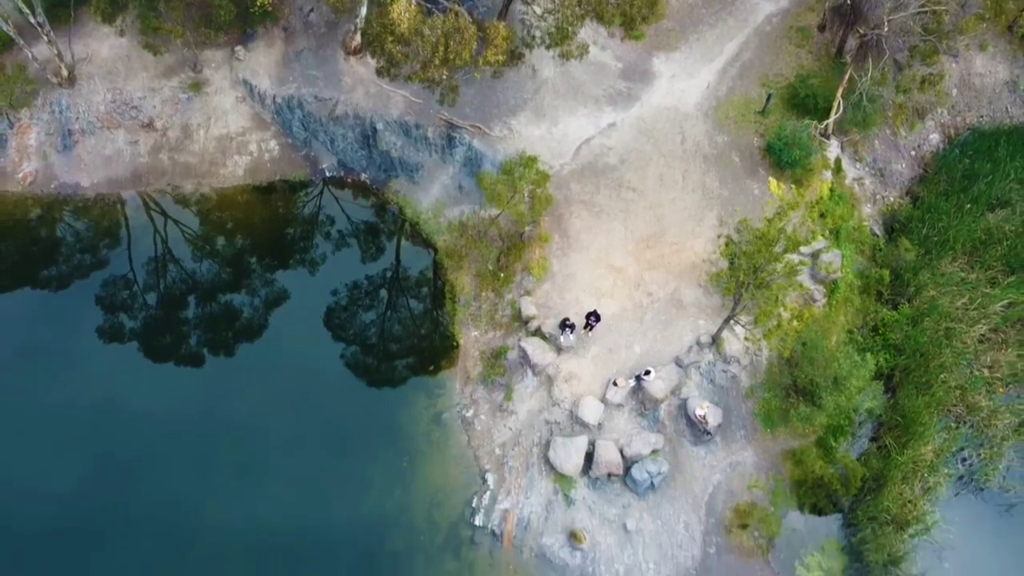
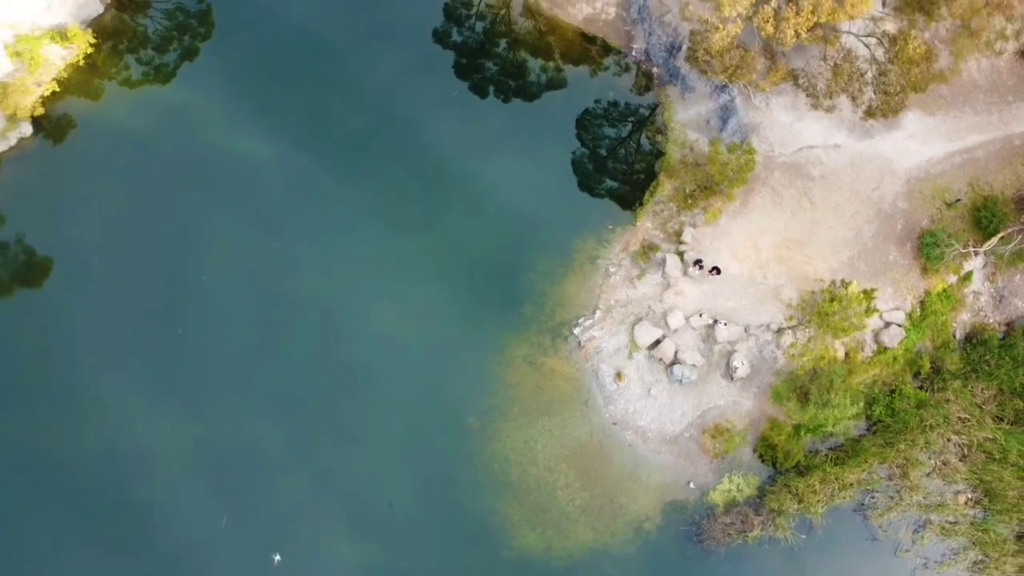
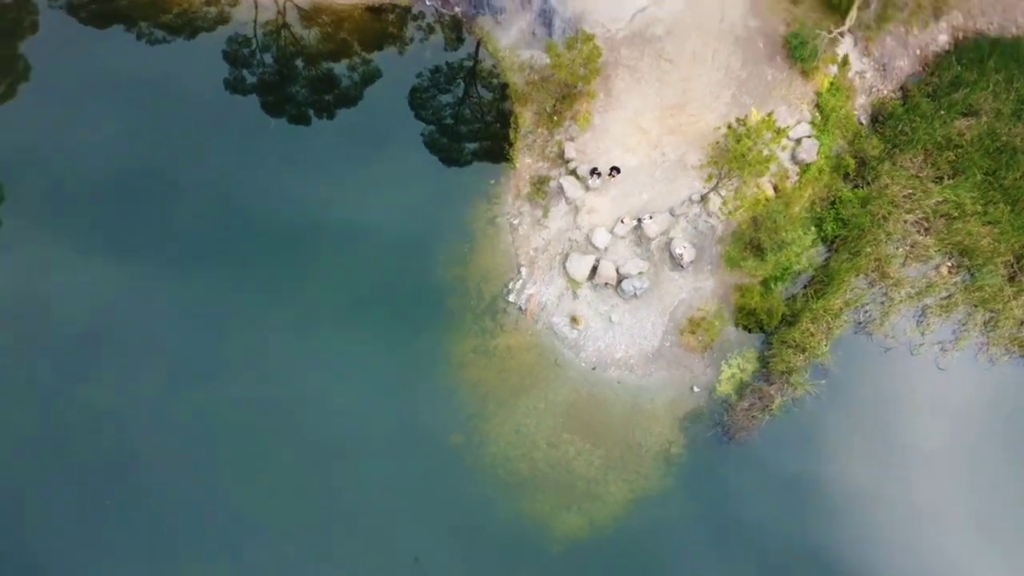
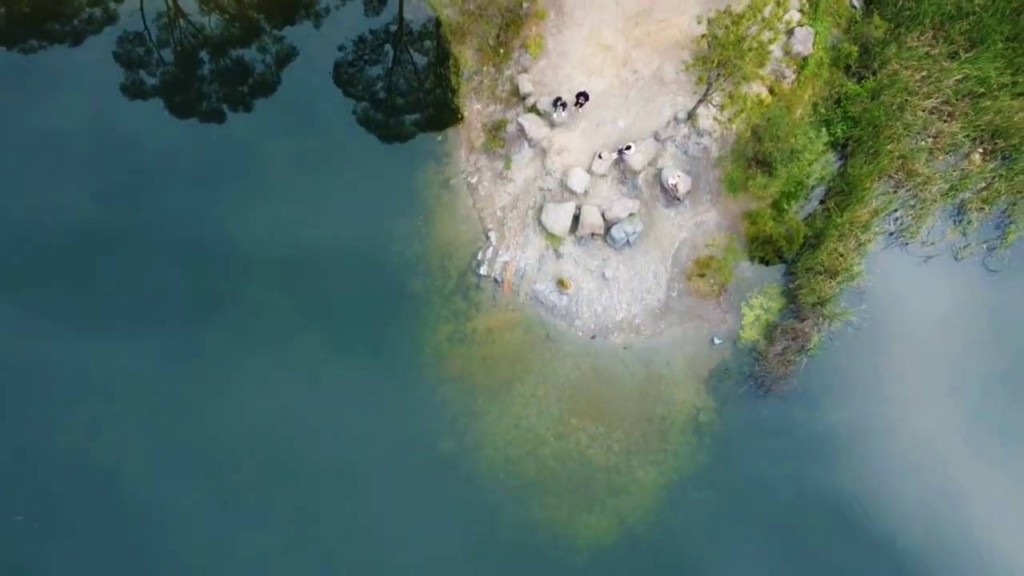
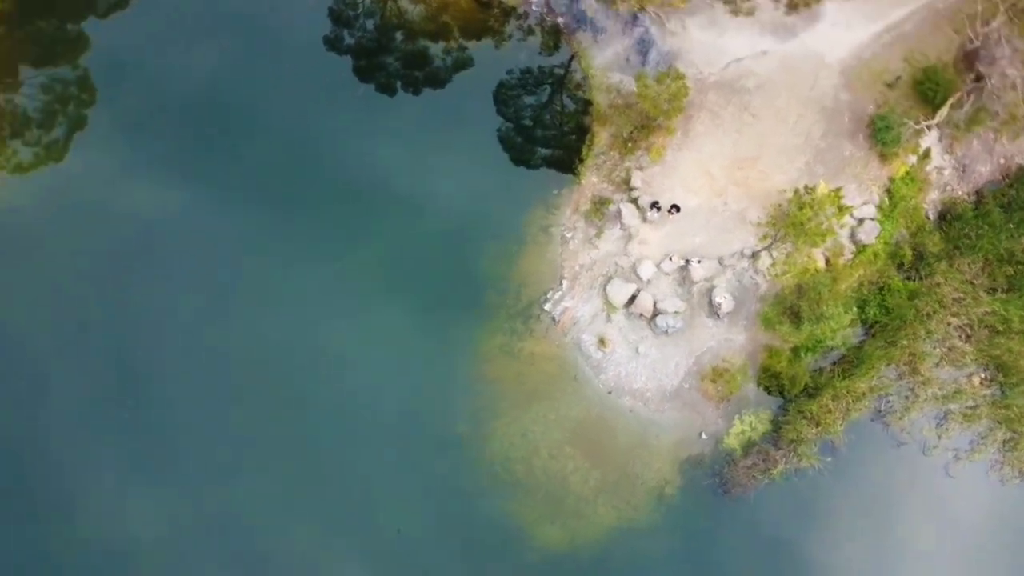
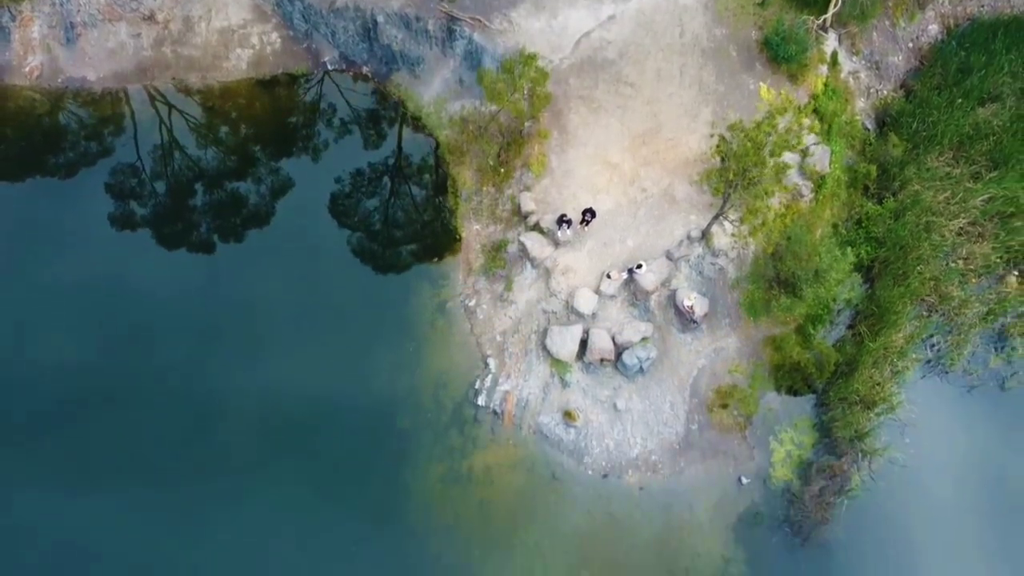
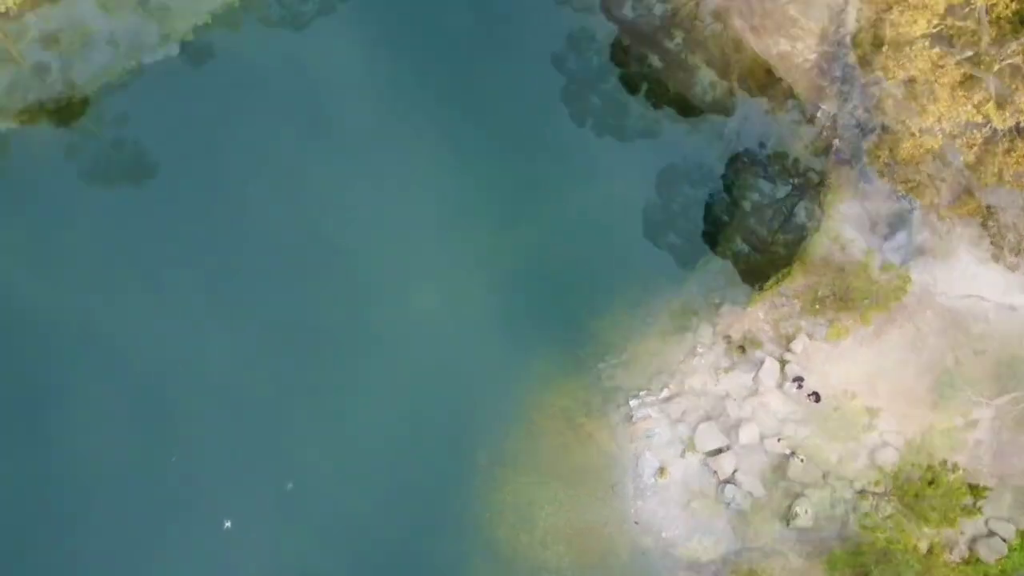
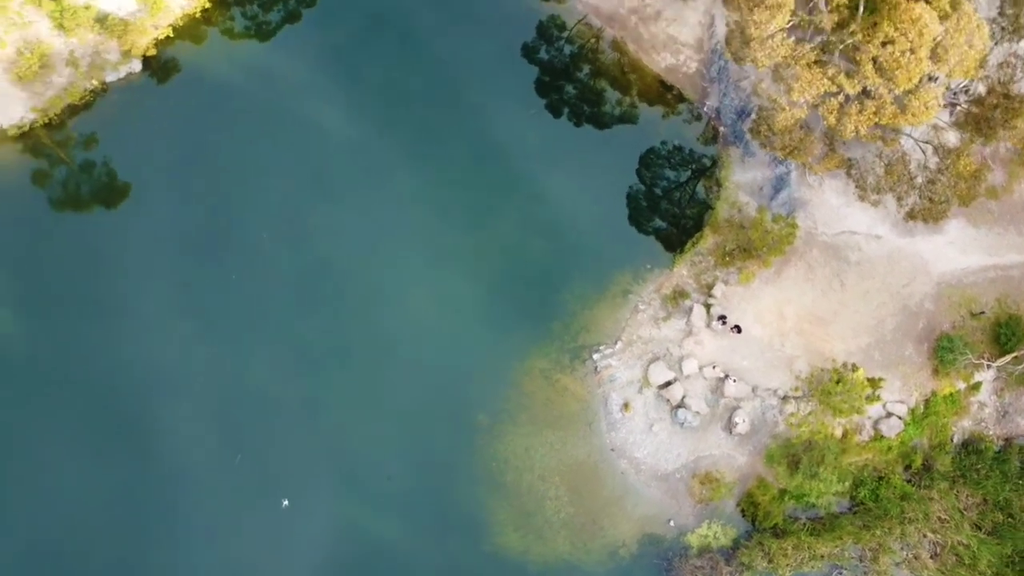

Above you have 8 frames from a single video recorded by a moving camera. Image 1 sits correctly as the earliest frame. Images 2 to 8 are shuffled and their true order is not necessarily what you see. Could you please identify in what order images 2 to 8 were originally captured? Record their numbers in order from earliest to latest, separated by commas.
6, 4, 3, 5, 2, 8, 7
